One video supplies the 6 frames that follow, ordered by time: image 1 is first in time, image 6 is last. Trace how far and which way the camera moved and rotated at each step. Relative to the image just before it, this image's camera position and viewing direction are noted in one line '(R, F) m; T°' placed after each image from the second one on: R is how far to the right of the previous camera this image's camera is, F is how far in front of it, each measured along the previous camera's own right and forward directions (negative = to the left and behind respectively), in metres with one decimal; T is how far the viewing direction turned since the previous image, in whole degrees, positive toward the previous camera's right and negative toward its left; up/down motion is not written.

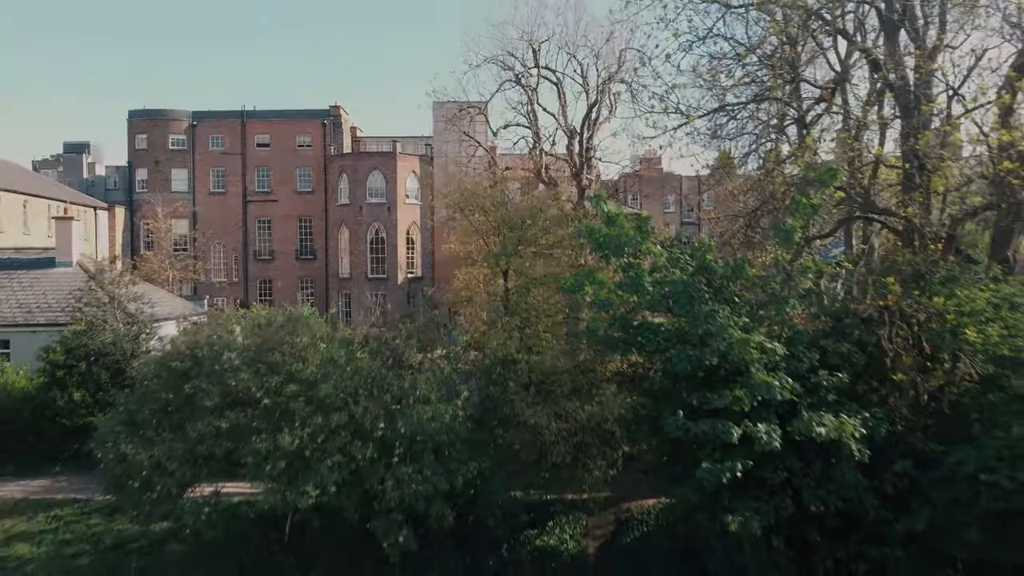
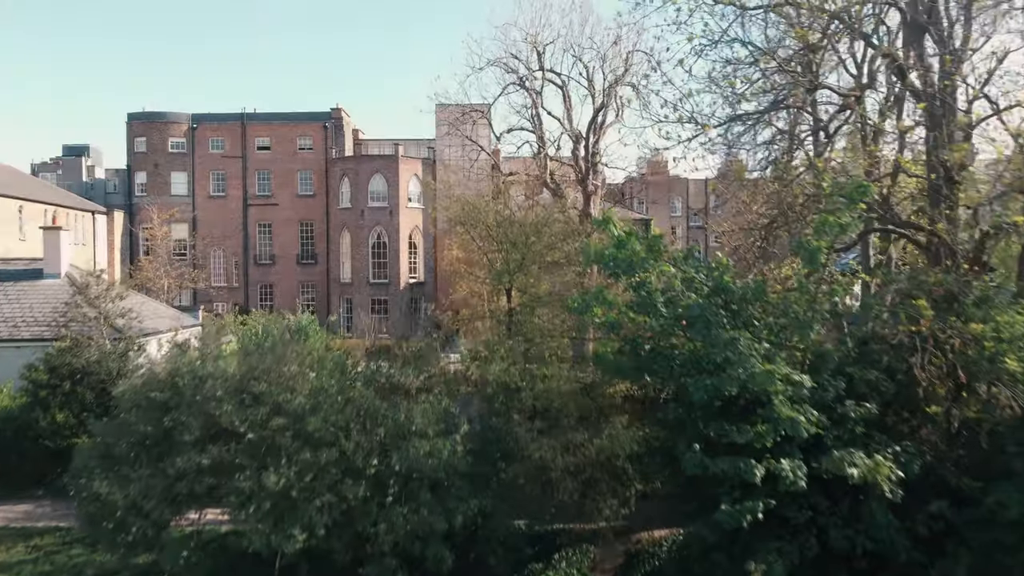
(0.0, +0.7) m; 0°
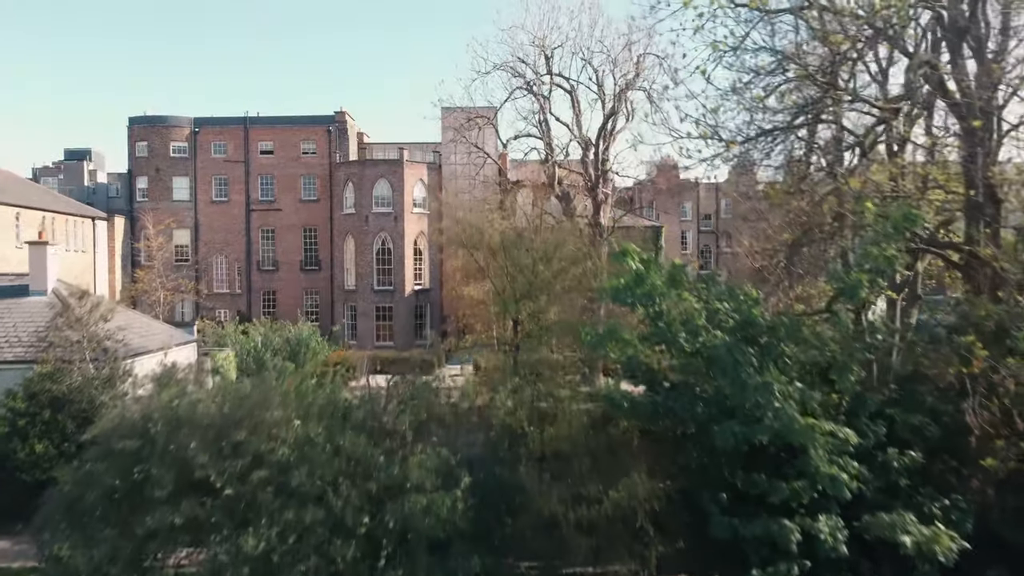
(0.0, +0.8) m; -1°
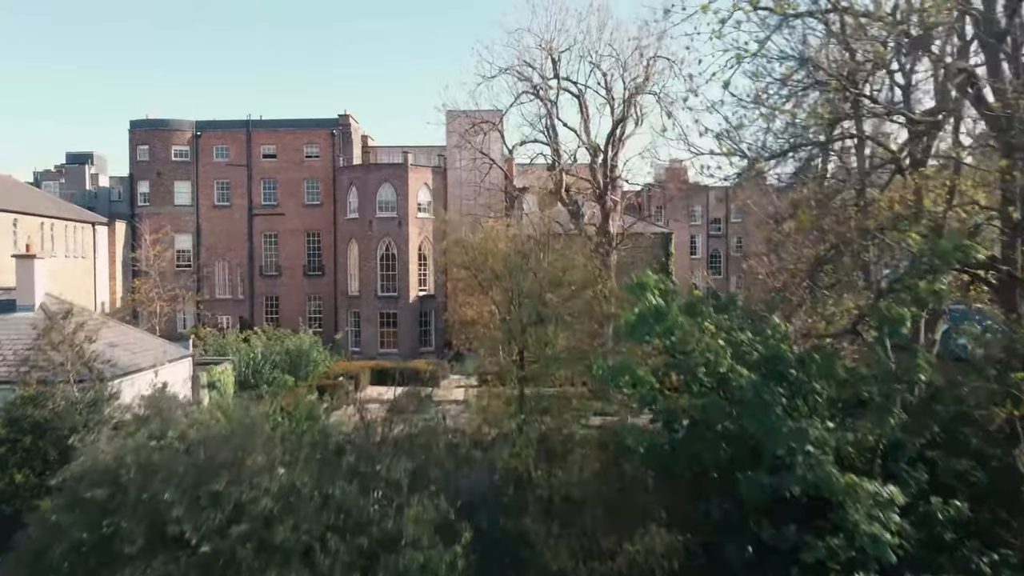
(0.0, +0.7) m; 0°
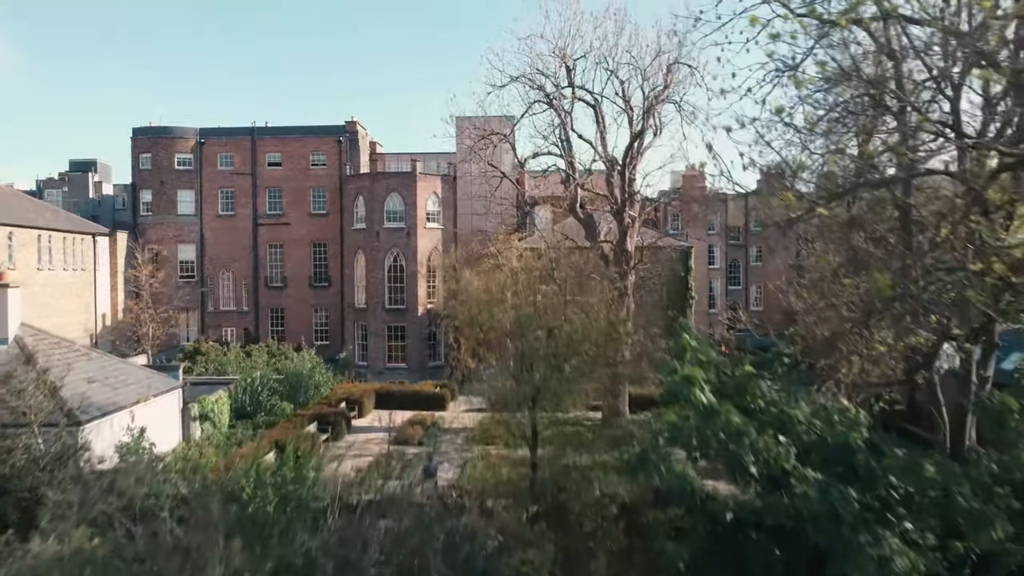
(0.0, +1.3) m; -1°
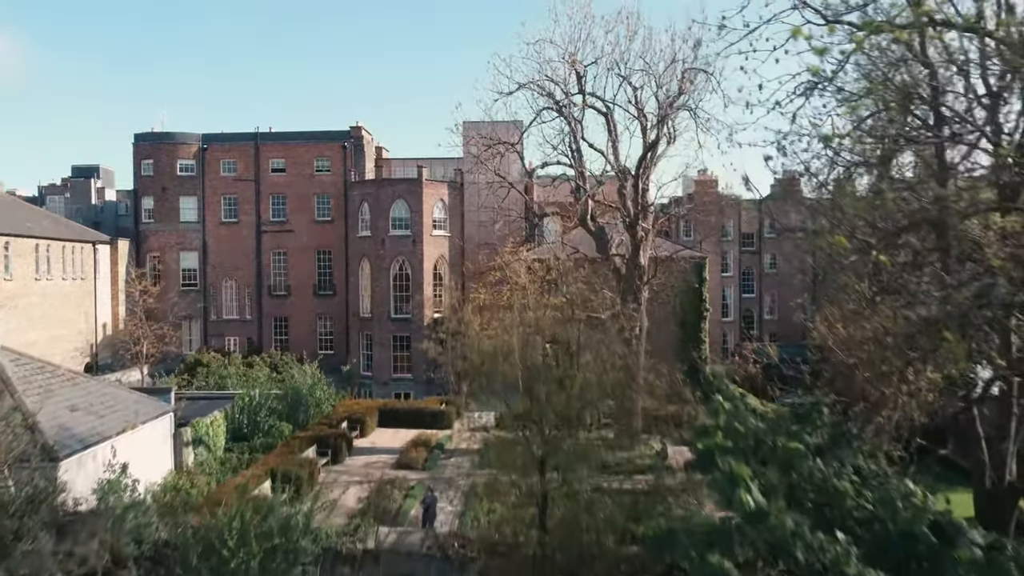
(0.0, +0.9) m; -1°
